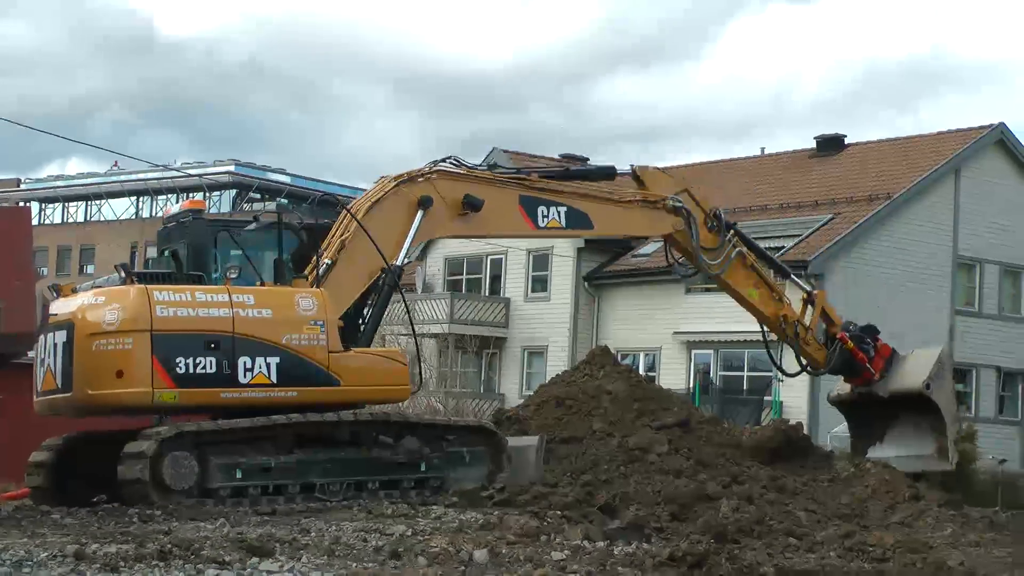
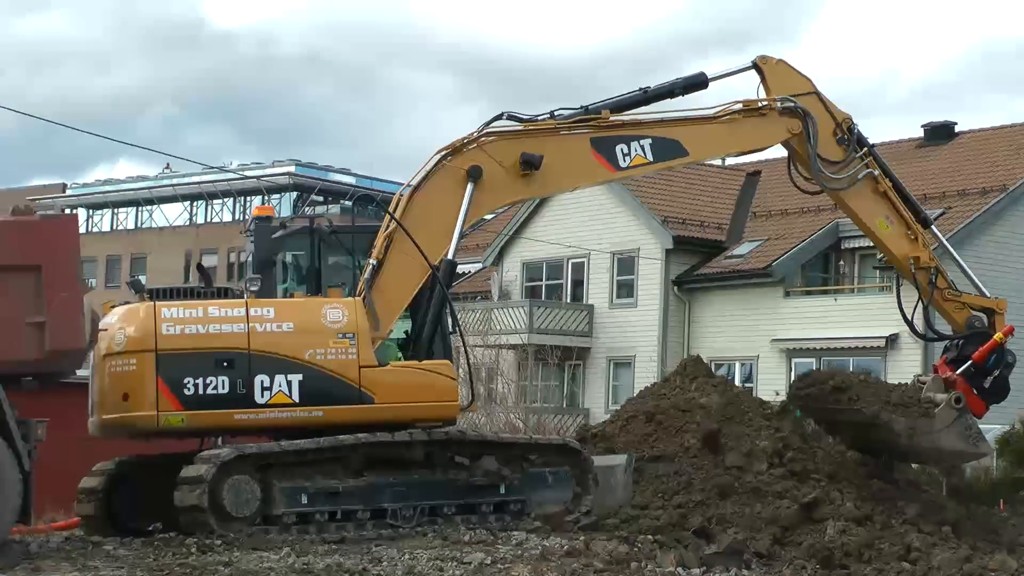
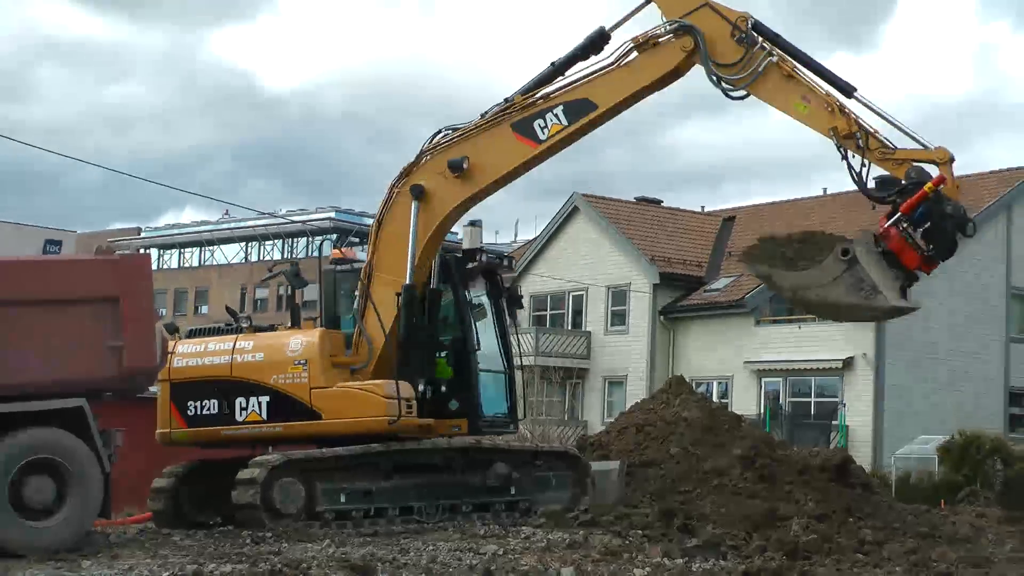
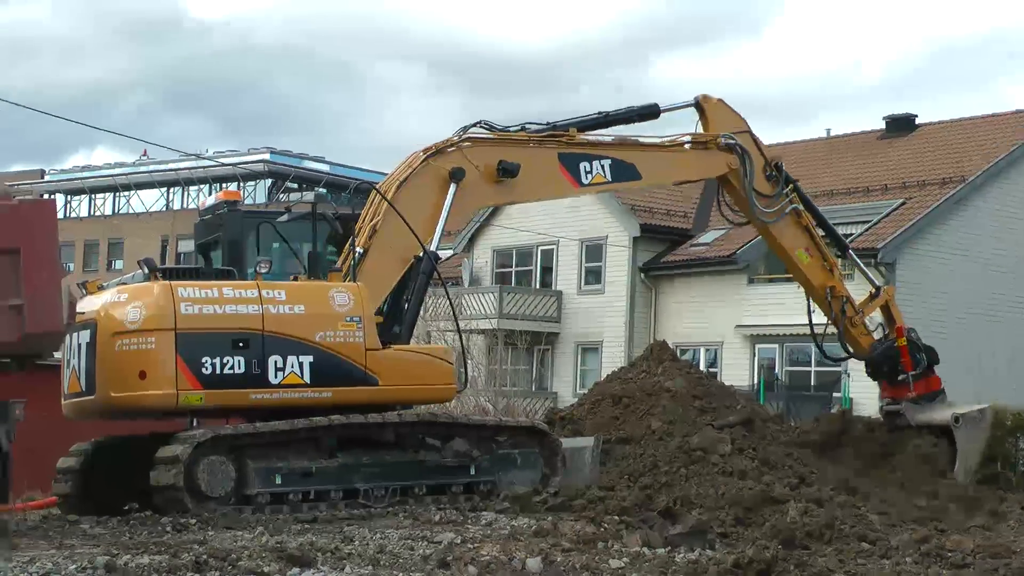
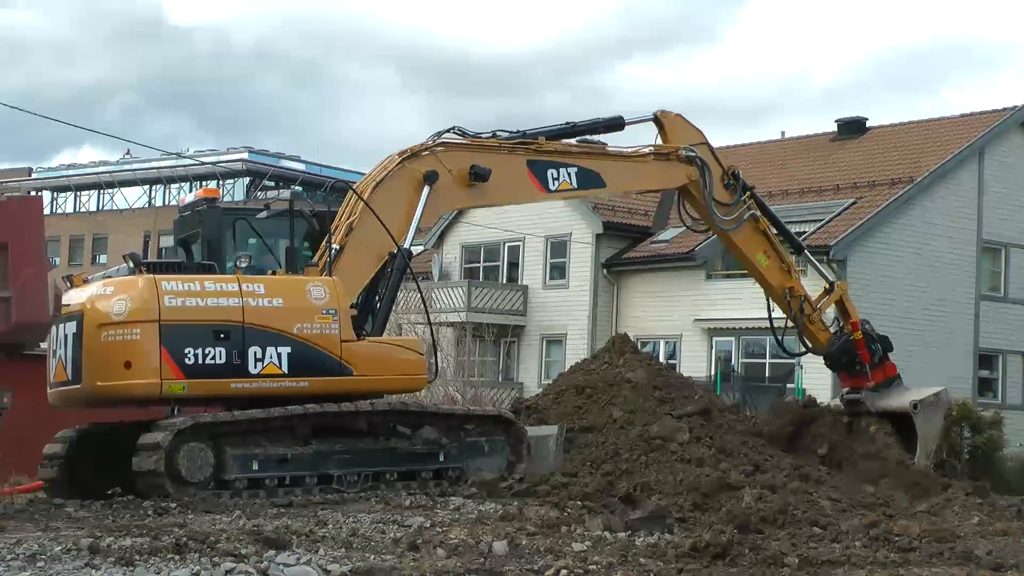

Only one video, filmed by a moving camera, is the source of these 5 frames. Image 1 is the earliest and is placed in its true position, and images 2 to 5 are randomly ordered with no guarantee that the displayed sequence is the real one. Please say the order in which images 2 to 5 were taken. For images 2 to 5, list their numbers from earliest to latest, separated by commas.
5, 4, 2, 3
